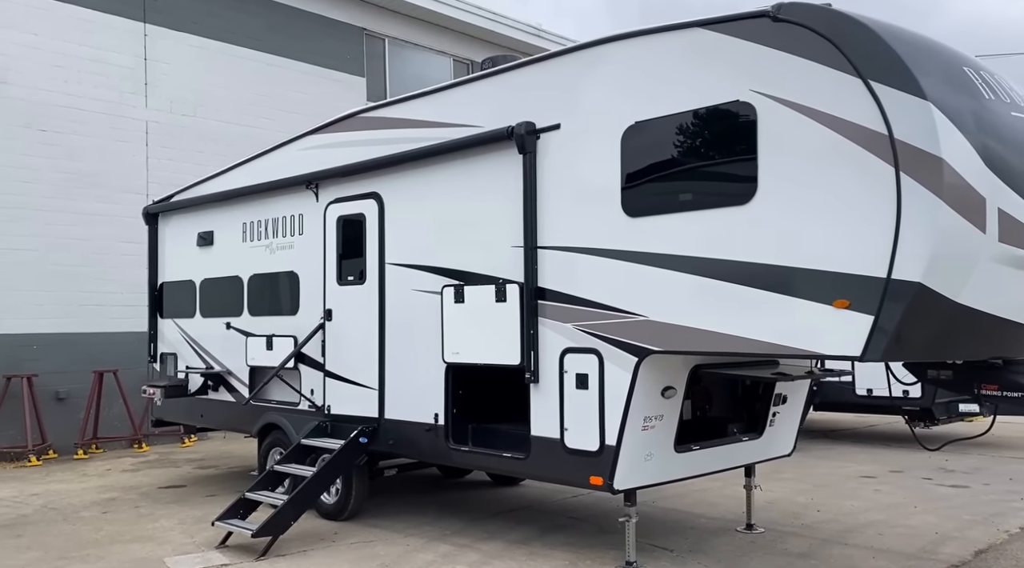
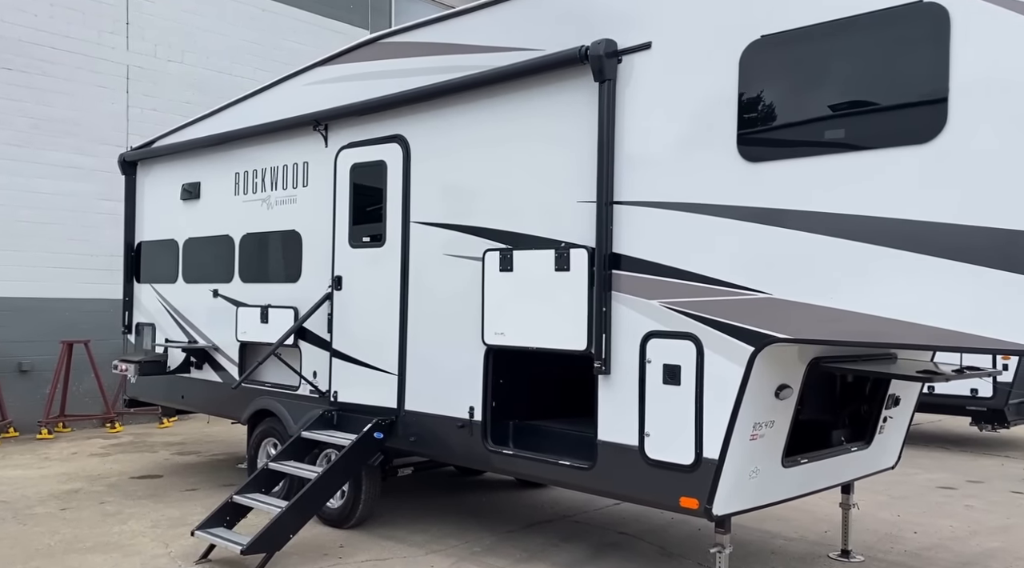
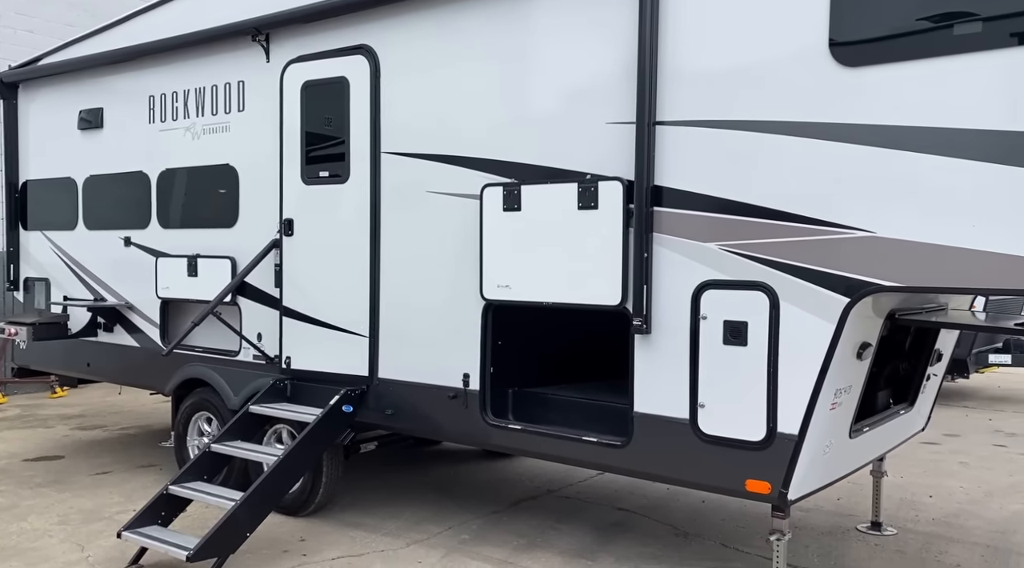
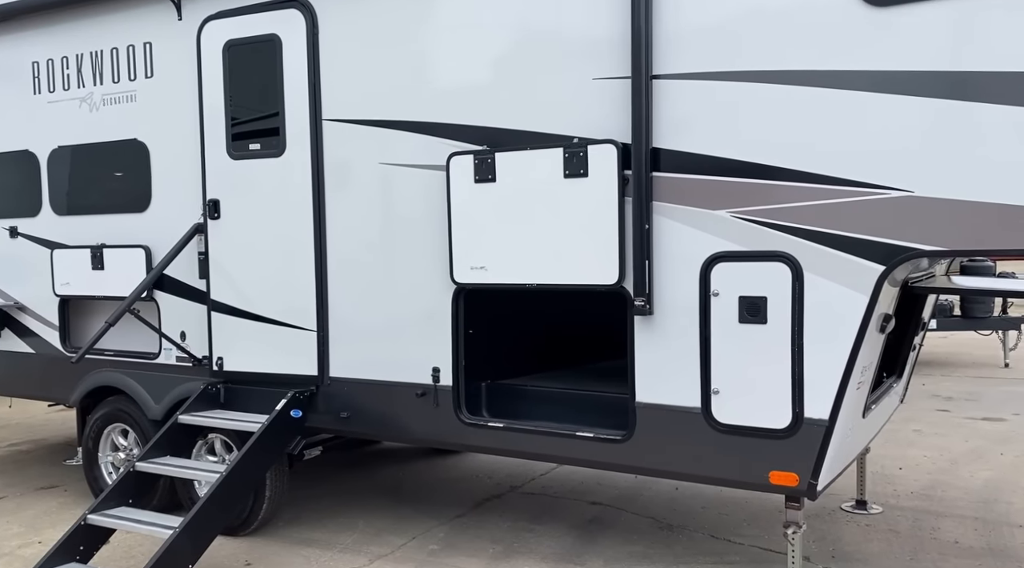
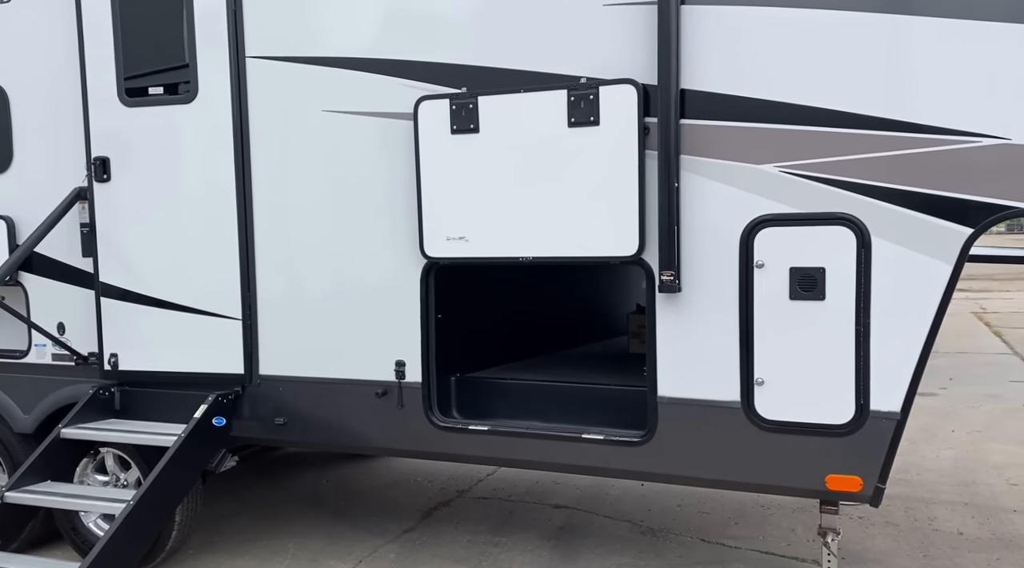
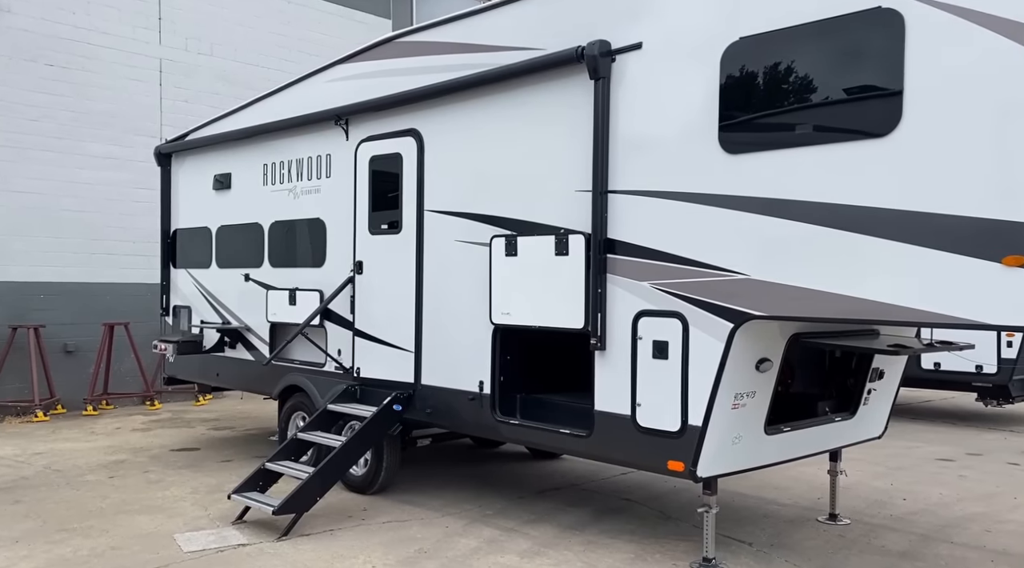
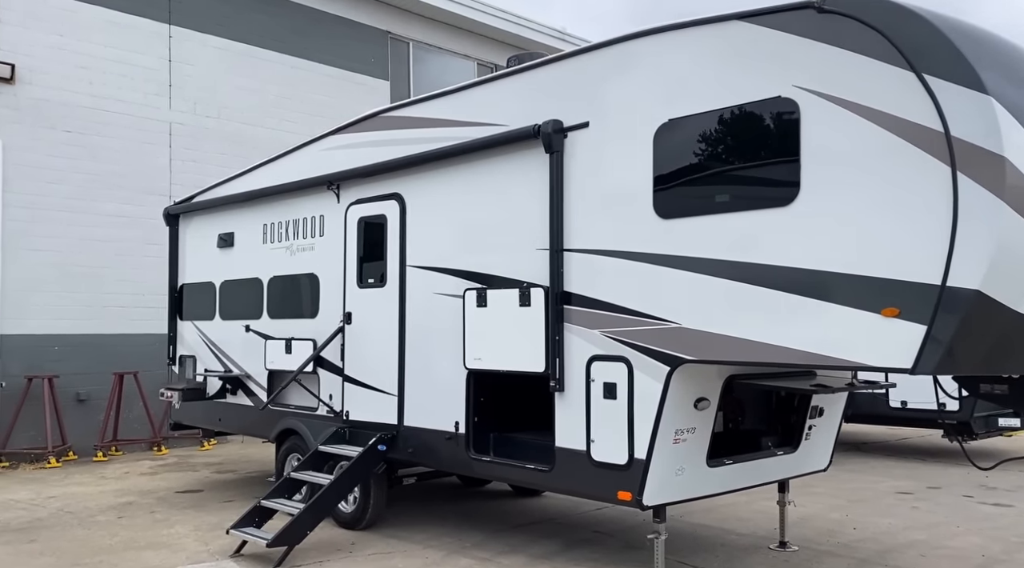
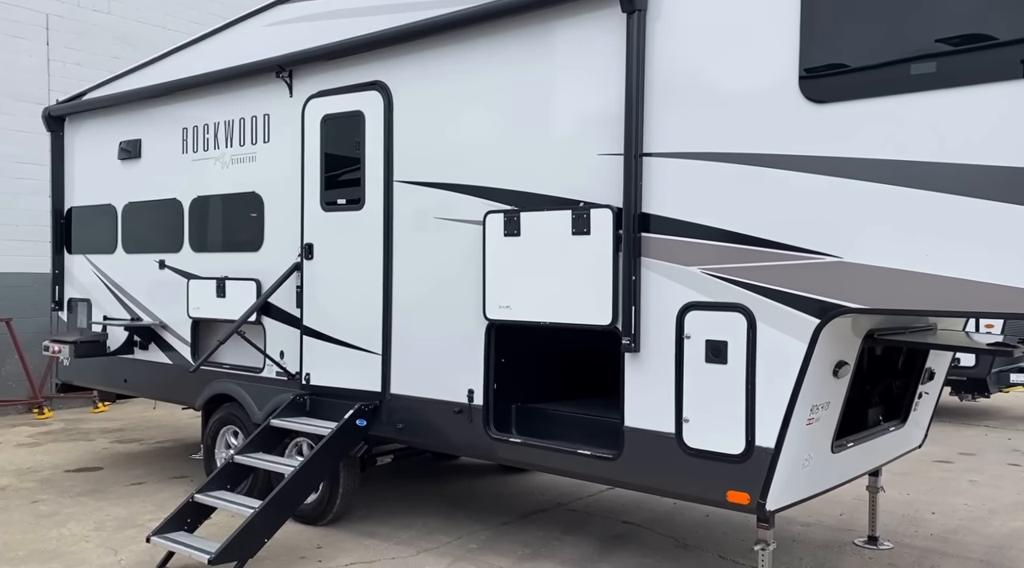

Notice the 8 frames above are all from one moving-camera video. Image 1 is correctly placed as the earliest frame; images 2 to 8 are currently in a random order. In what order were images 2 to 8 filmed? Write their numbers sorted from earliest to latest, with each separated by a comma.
7, 6, 2, 8, 3, 4, 5
